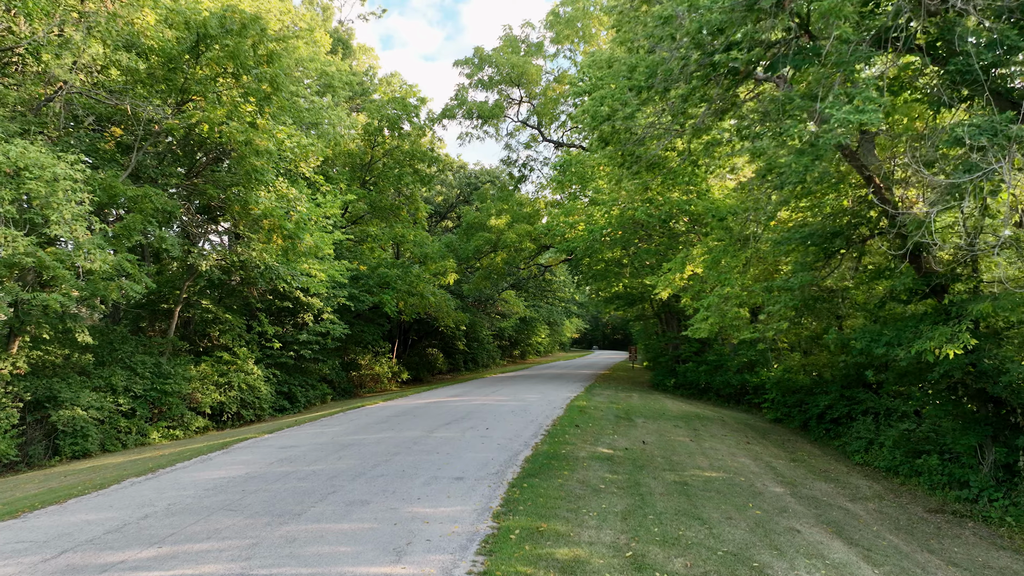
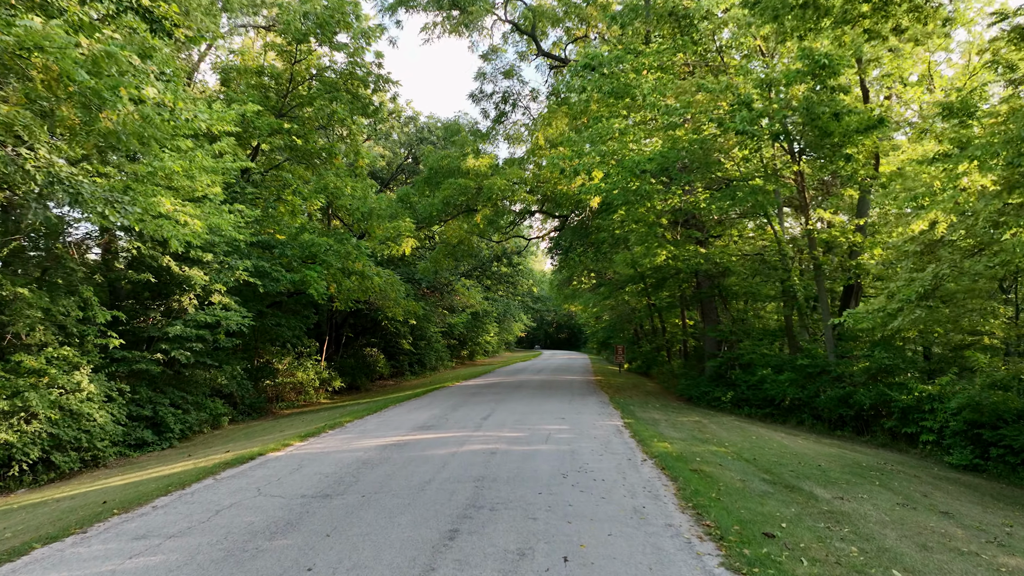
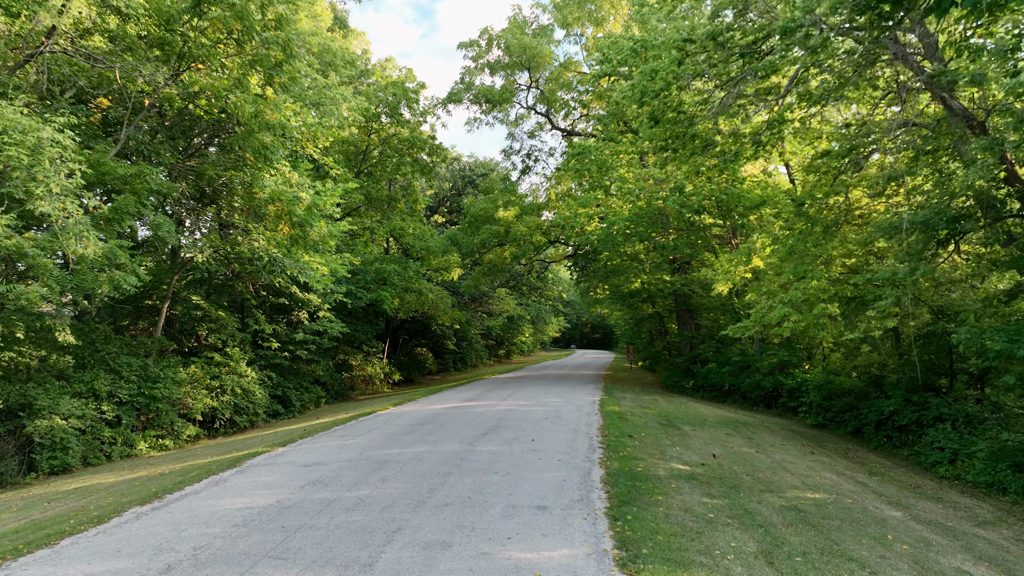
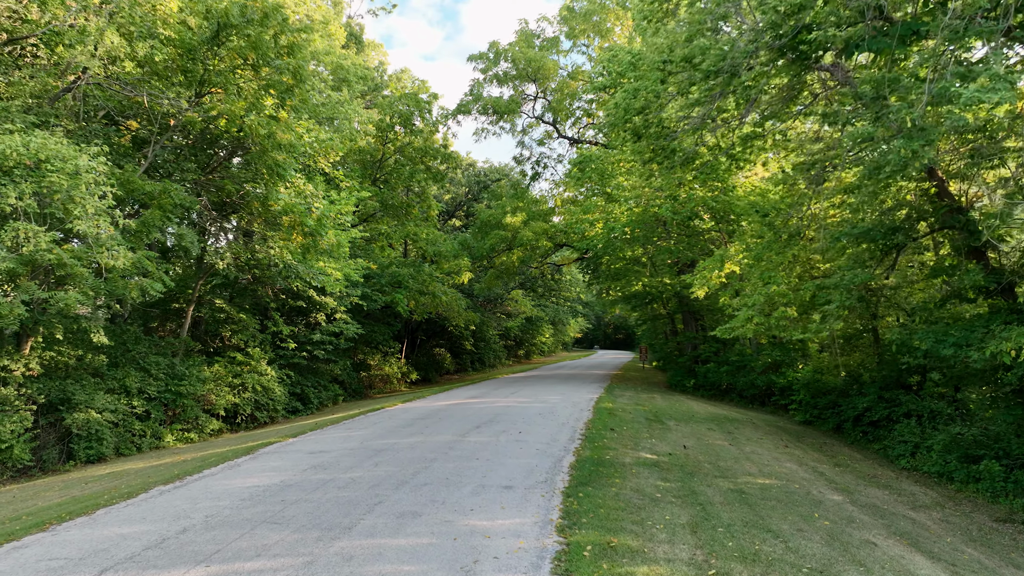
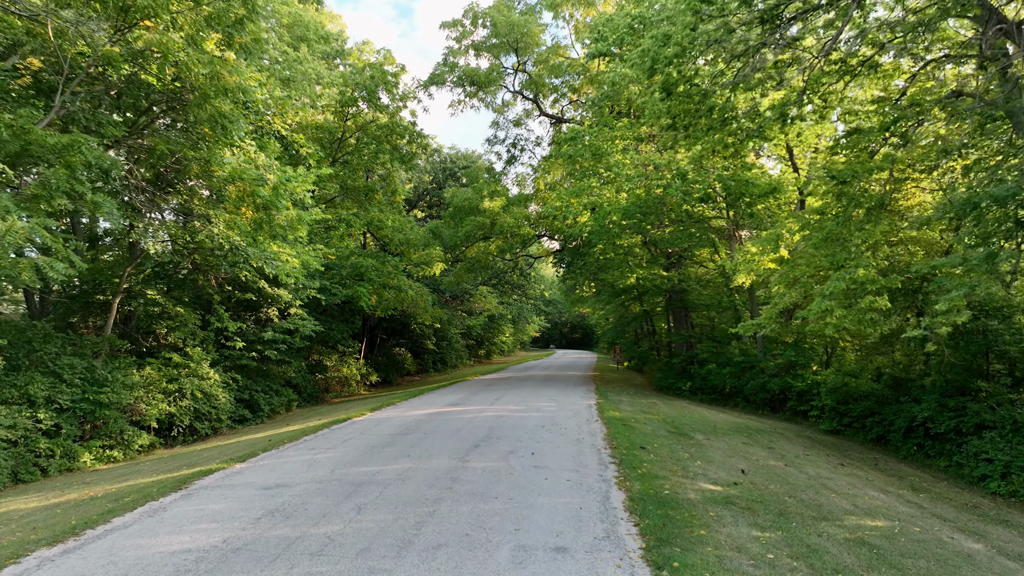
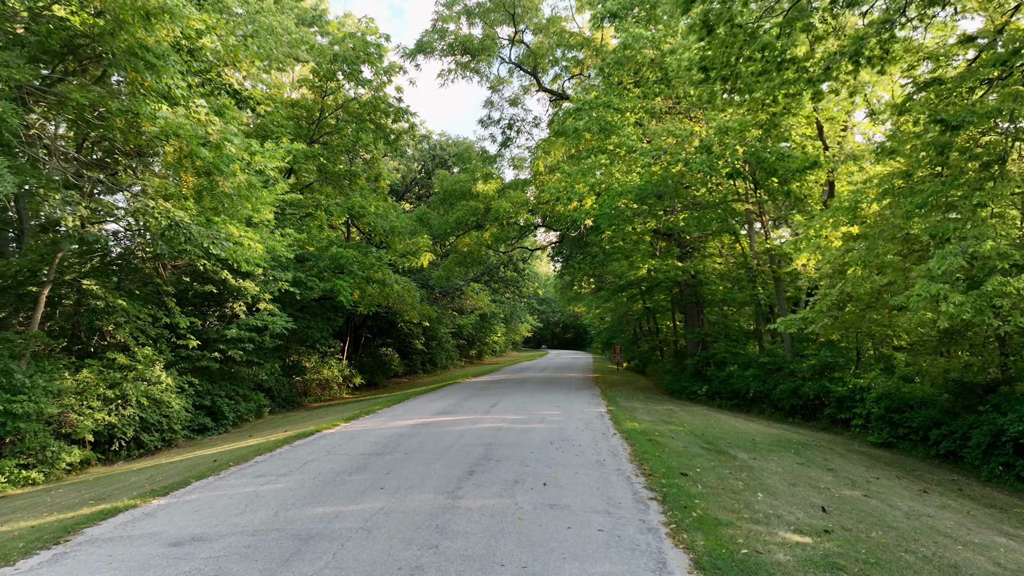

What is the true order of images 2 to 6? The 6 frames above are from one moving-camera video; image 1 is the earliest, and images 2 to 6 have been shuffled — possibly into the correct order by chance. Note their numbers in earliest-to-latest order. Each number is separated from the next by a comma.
4, 3, 5, 6, 2
